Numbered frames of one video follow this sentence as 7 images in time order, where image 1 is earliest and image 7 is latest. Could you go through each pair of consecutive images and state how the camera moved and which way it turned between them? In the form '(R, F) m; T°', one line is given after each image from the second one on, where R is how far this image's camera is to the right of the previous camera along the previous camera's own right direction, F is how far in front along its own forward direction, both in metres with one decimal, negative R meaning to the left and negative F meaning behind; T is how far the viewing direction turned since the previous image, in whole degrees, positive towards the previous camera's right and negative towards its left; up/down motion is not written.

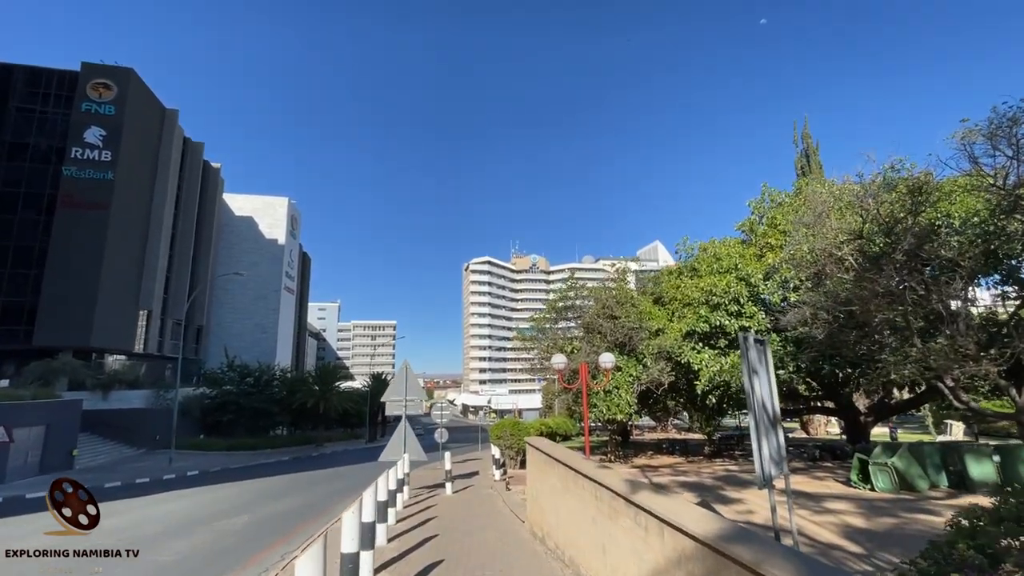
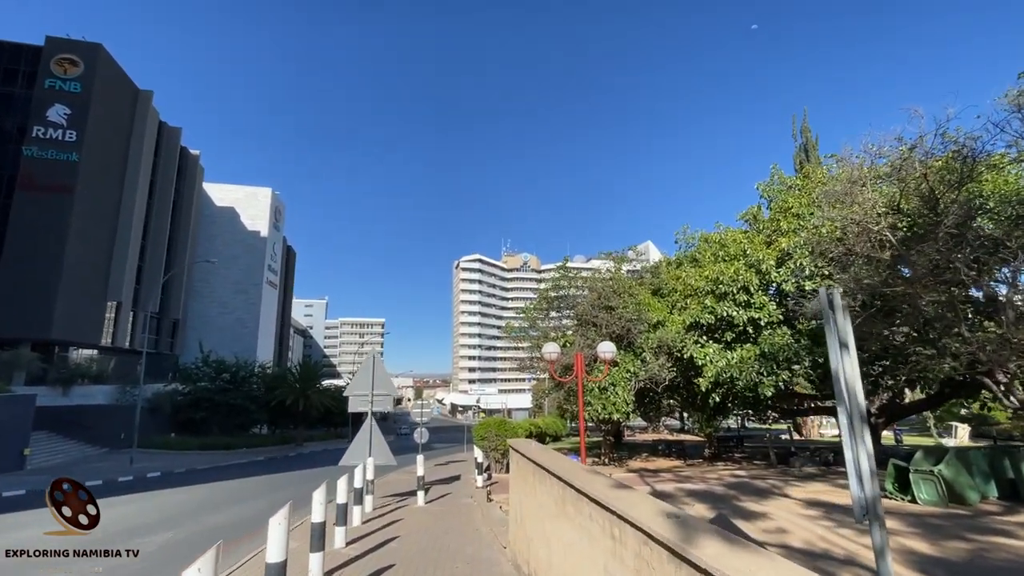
(+0.1, +1.5) m; +1°
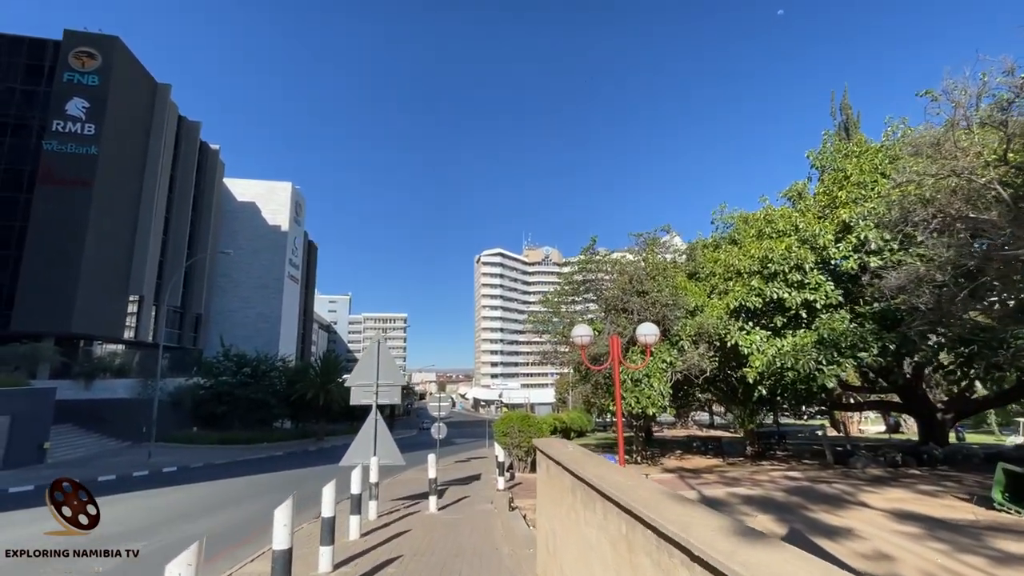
(0.0, +1.3) m; -3°
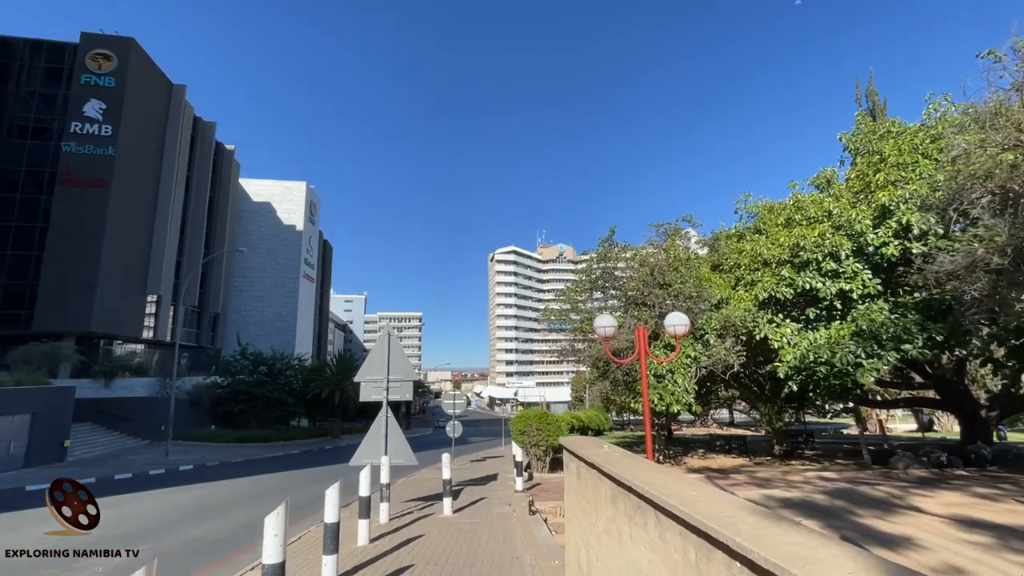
(-0.1, +0.5) m; -2°
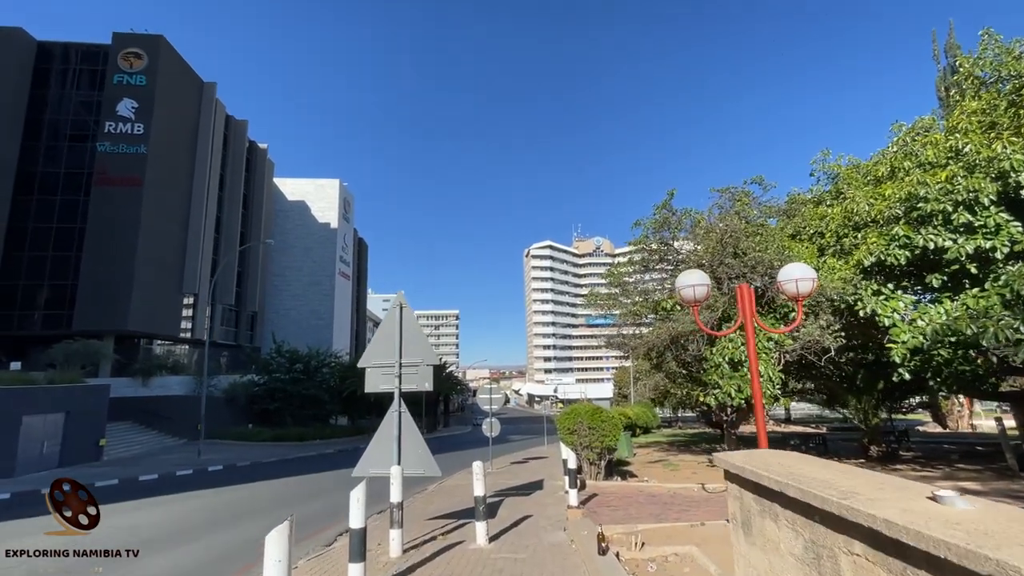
(-0.2, +2.0) m; -4°
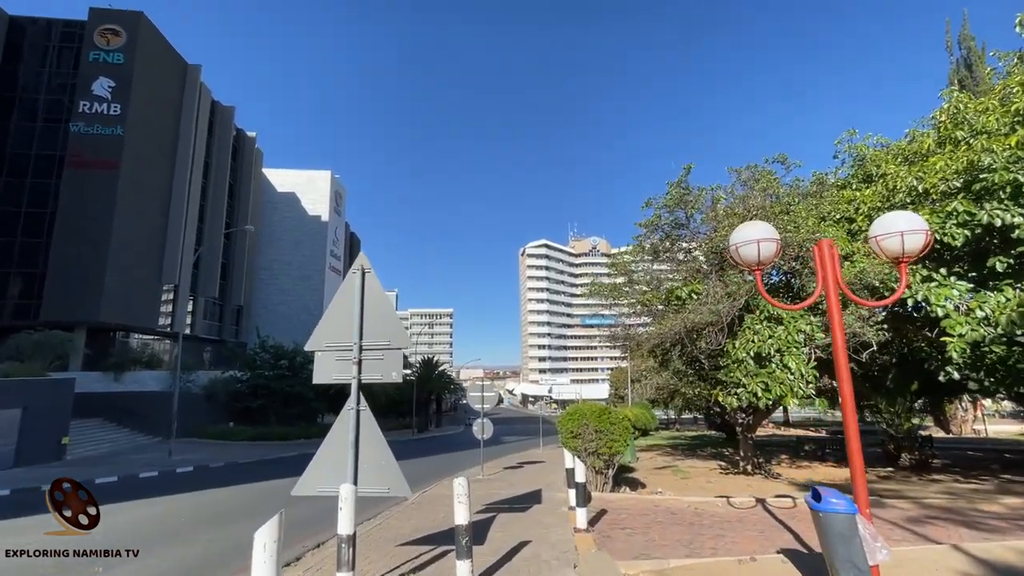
(0.0, +1.5) m; +1°
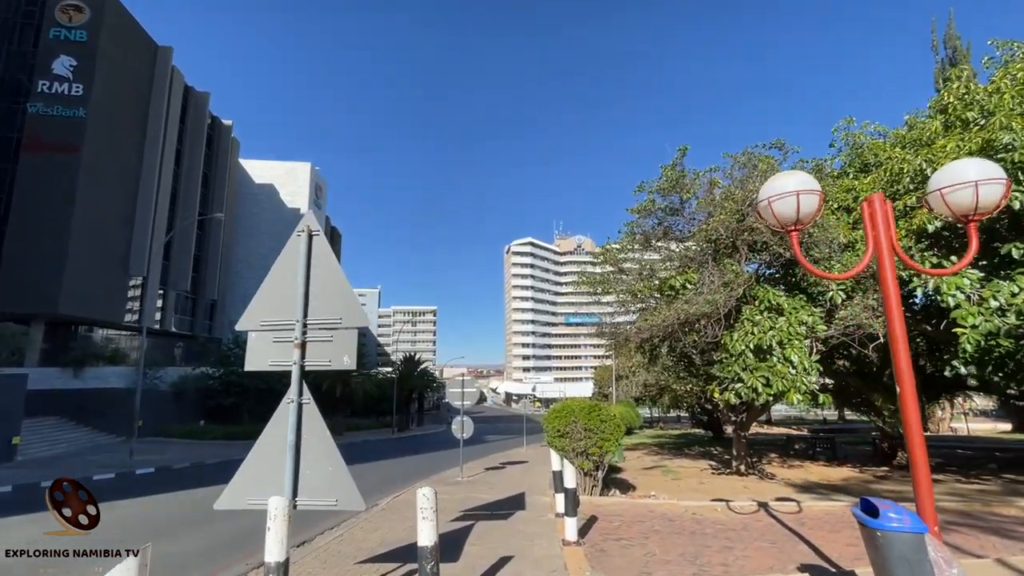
(0.0, +0.8) m; +2°
